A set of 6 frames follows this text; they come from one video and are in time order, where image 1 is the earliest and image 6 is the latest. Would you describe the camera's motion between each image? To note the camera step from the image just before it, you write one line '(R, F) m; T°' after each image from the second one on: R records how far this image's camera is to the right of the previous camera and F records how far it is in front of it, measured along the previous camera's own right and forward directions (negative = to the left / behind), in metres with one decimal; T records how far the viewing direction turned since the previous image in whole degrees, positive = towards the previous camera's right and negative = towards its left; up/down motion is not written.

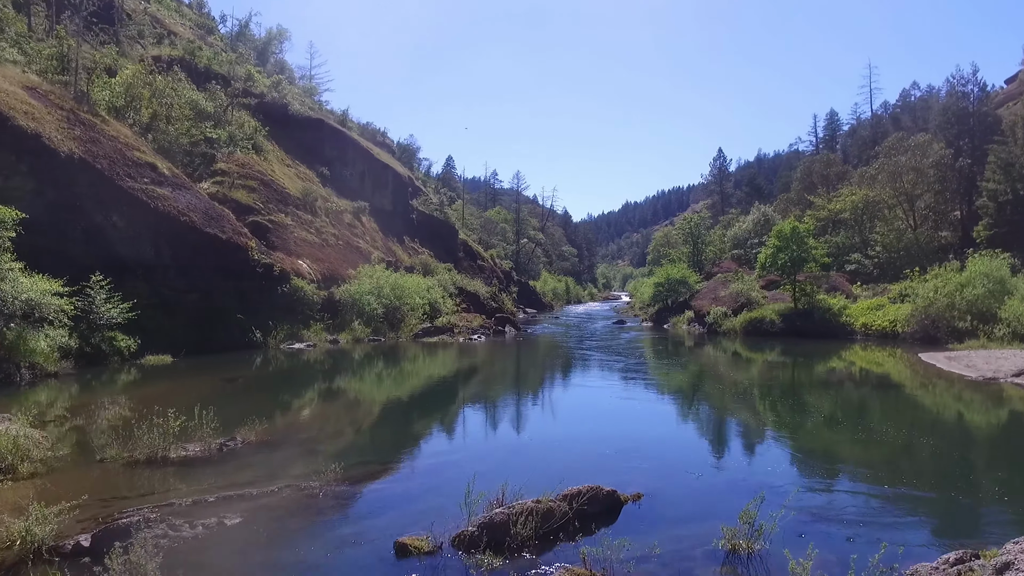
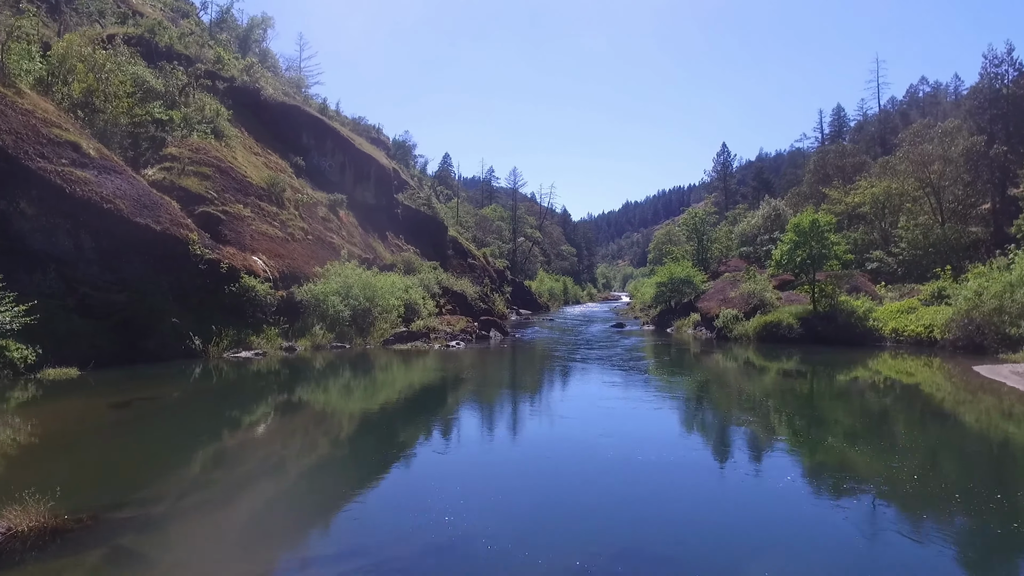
(+0.6, +3.6) m; 0°
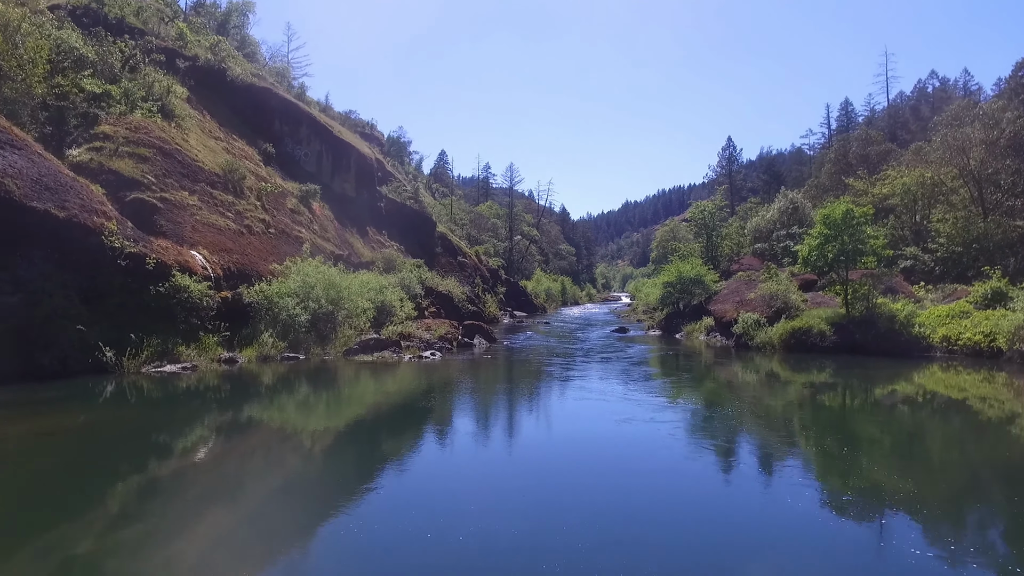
(+0.4, +4.0) m; 0°
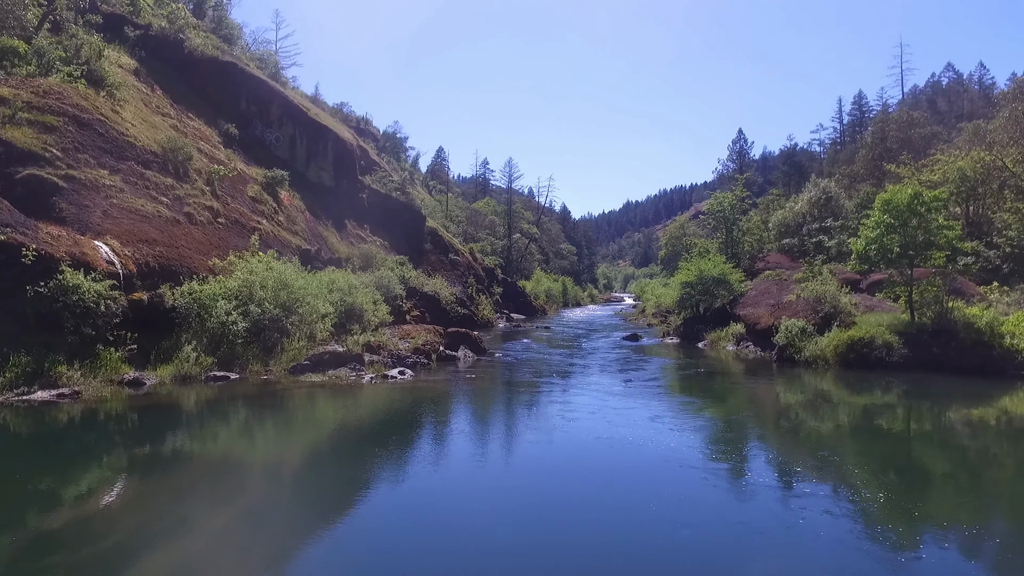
(+0.2, +4.8) m; 0°
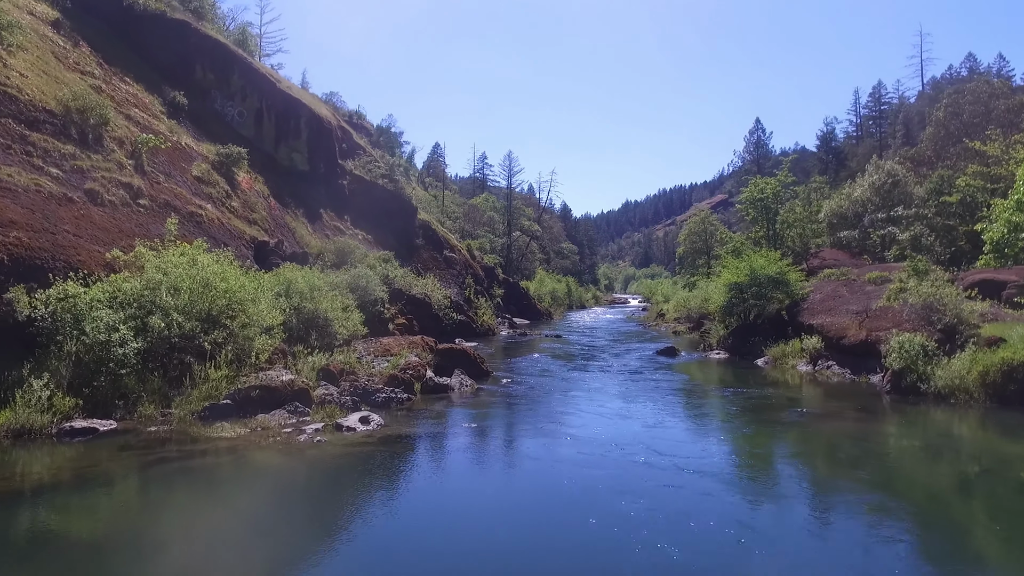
(-0.4, +6.0) m; 0°
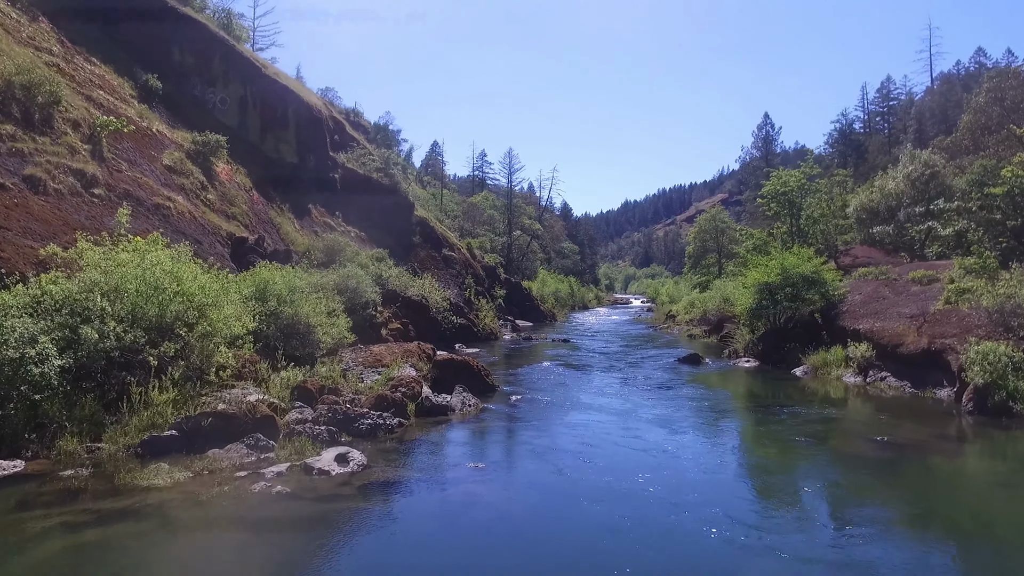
(-0.2, +2.5) m; 0°
